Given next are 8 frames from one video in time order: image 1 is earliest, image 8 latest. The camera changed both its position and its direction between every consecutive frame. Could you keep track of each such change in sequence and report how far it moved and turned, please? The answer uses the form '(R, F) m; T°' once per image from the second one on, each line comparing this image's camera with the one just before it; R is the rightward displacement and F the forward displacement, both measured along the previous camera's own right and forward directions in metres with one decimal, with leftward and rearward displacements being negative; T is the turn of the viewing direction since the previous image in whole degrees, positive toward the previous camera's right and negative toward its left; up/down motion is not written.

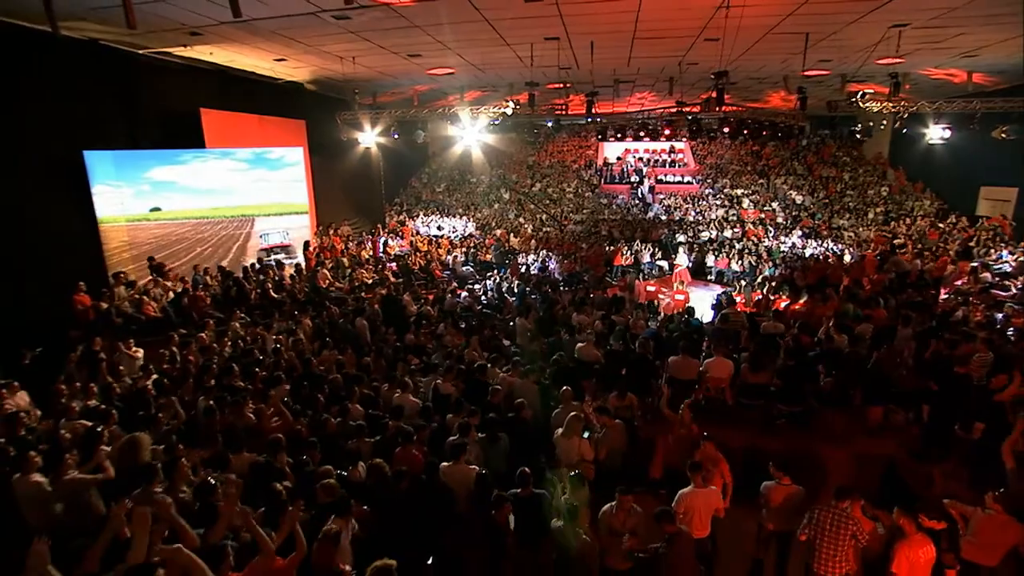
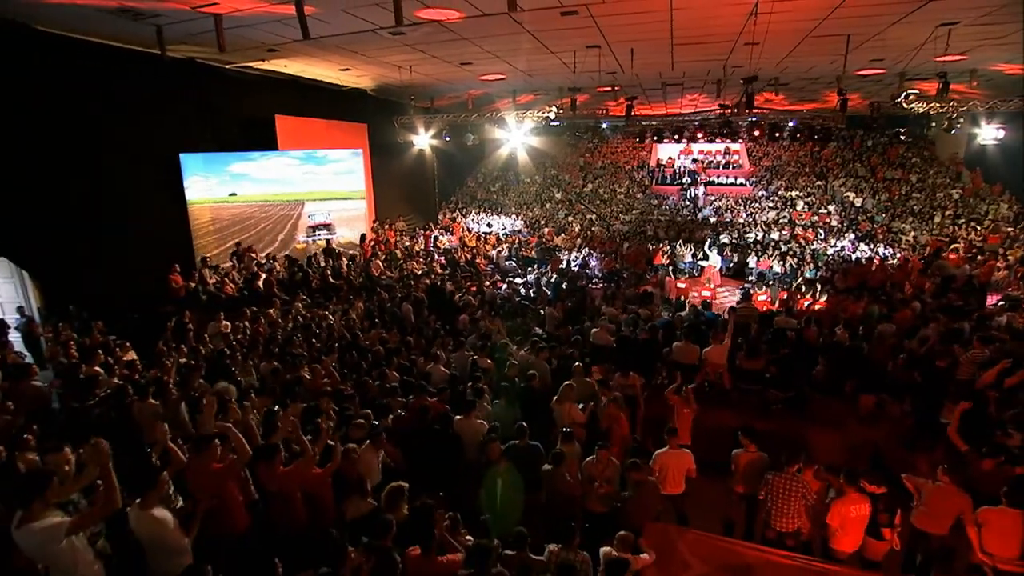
(+0.4, -0.6) m; -6°
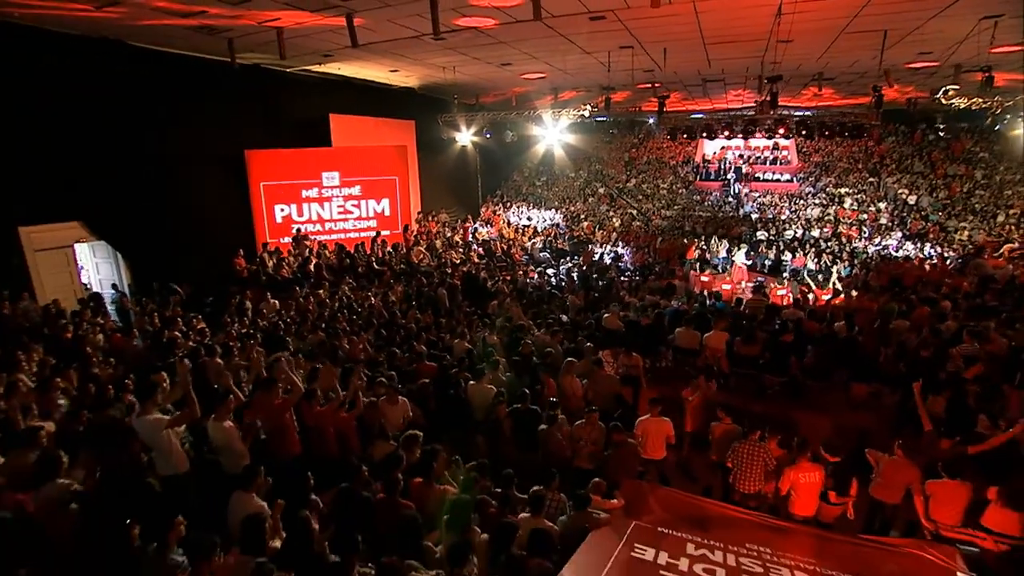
(+0.4, -0.6) m; -5°
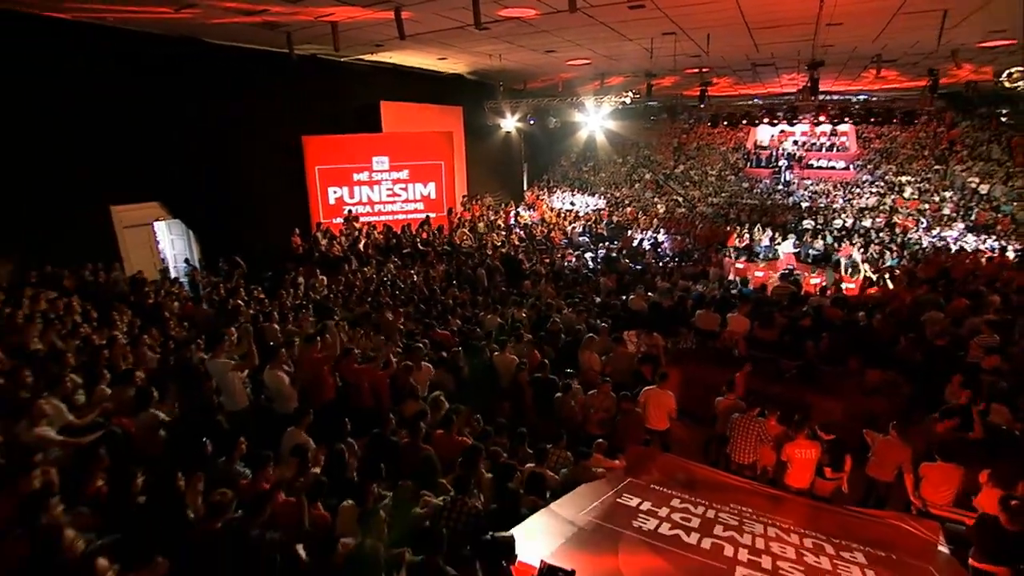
(+0.3, -0.4) m; -5°
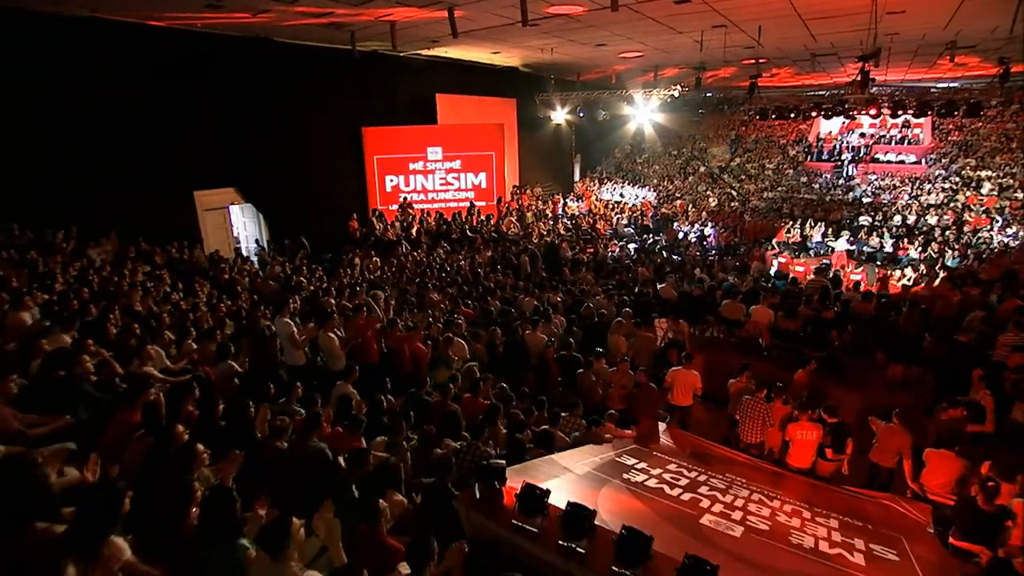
(+0.3, -0.4) m; -6°
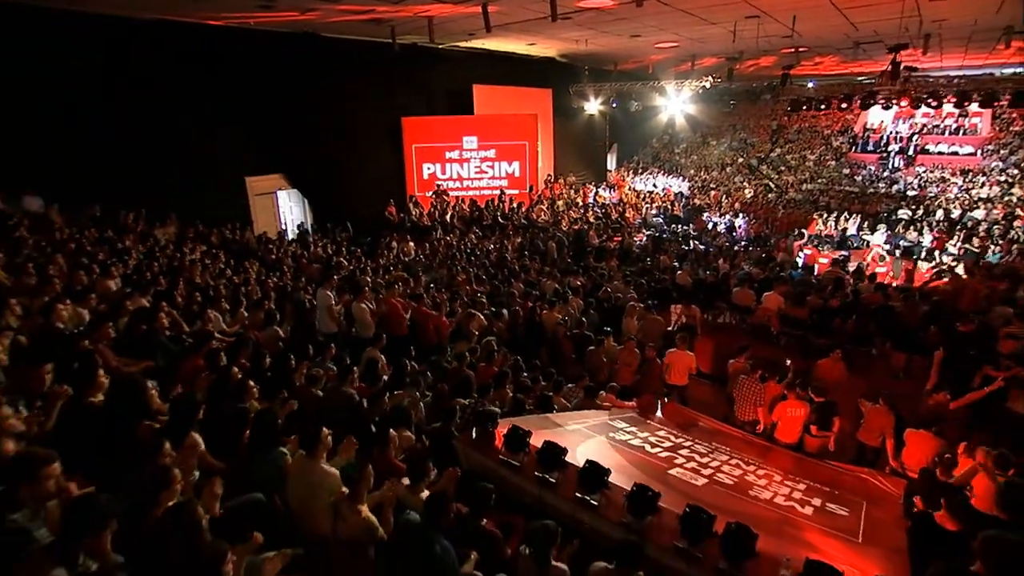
(+0.2, -0.4) m; -4°
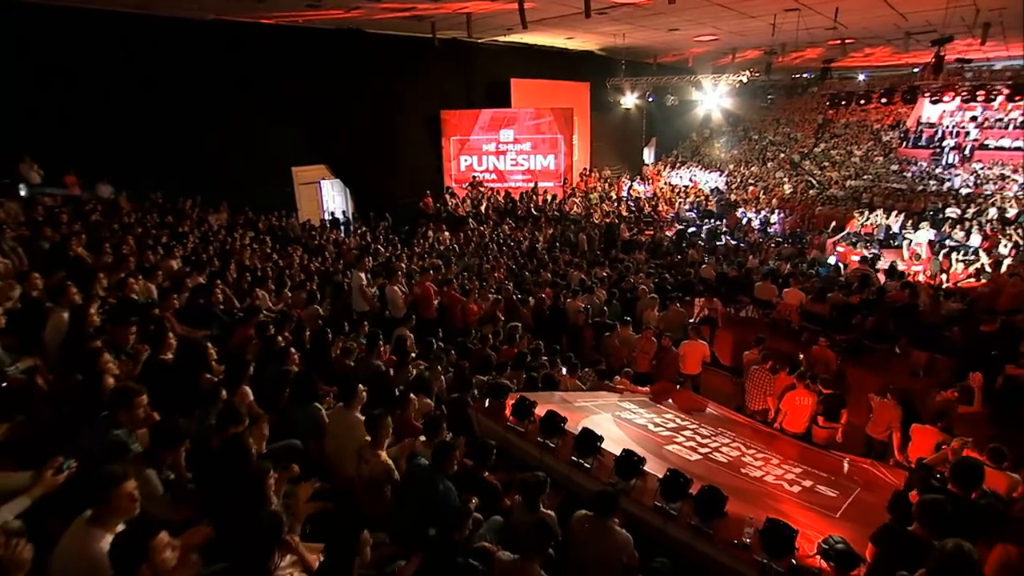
(+0.2, -0.3) m; -4°
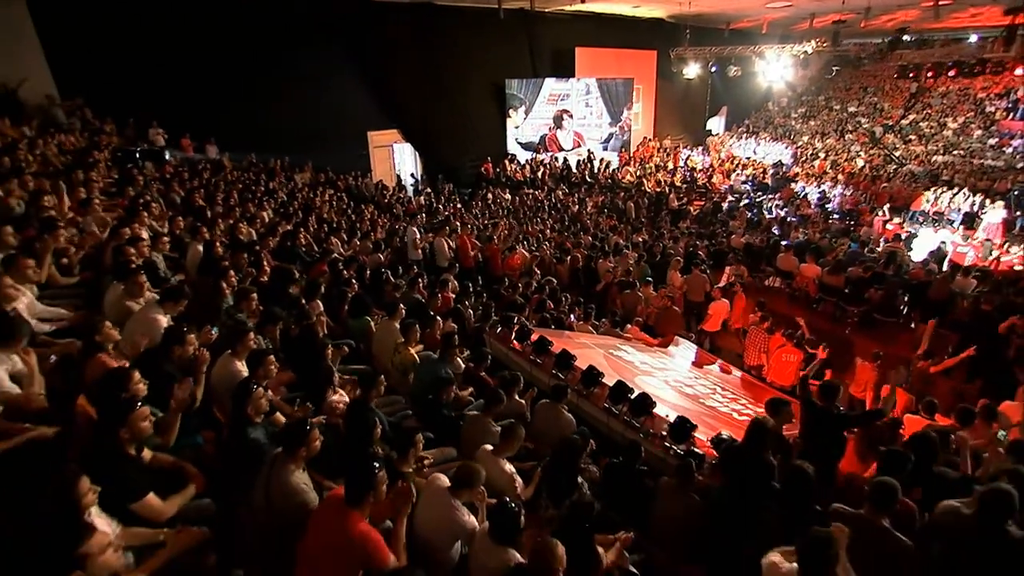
(+0.5, -0.8) m; -7°
